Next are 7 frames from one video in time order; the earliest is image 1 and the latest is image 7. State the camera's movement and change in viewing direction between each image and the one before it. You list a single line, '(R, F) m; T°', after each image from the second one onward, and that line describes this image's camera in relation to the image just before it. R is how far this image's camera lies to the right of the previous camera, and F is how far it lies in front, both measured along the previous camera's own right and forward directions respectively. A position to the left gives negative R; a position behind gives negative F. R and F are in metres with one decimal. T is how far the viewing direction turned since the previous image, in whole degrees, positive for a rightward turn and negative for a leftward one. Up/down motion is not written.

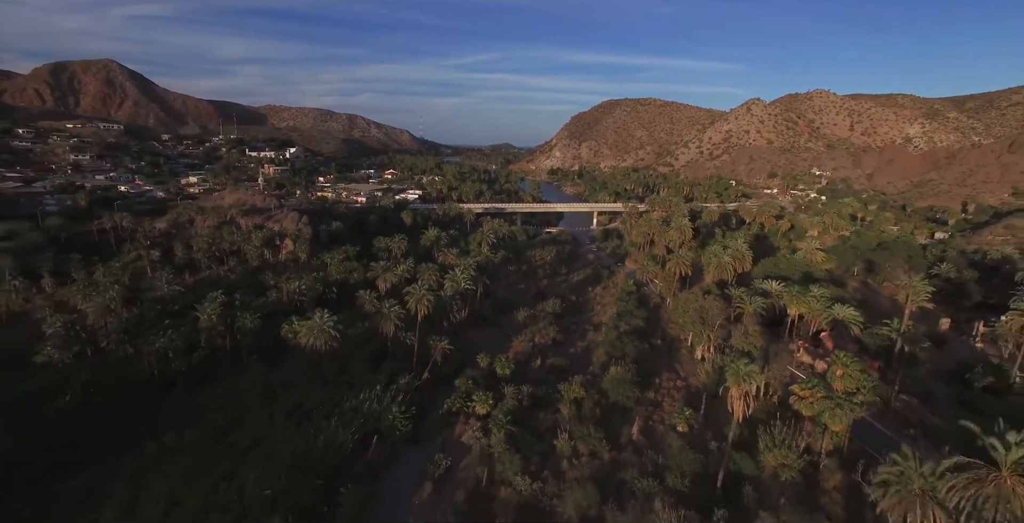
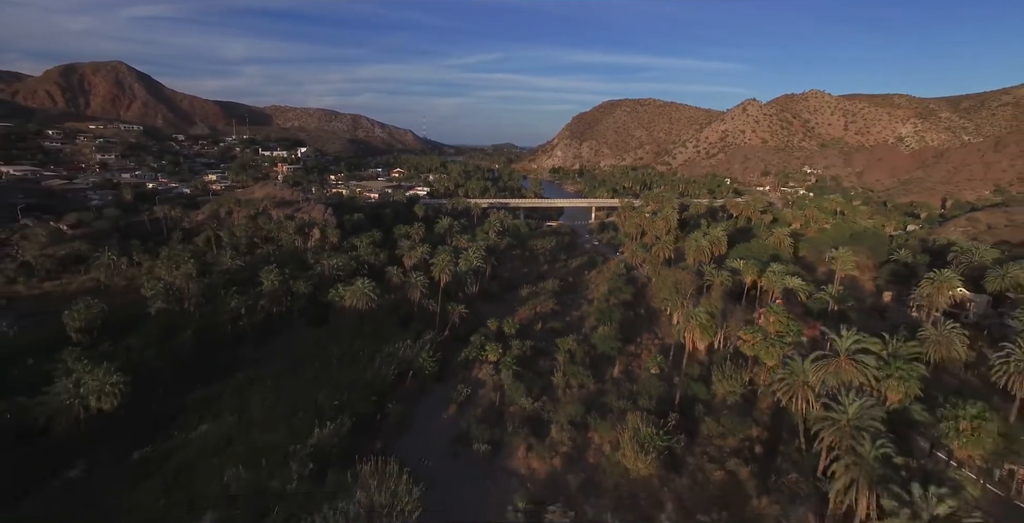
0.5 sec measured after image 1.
(-0.3, -7.4) m; 0°
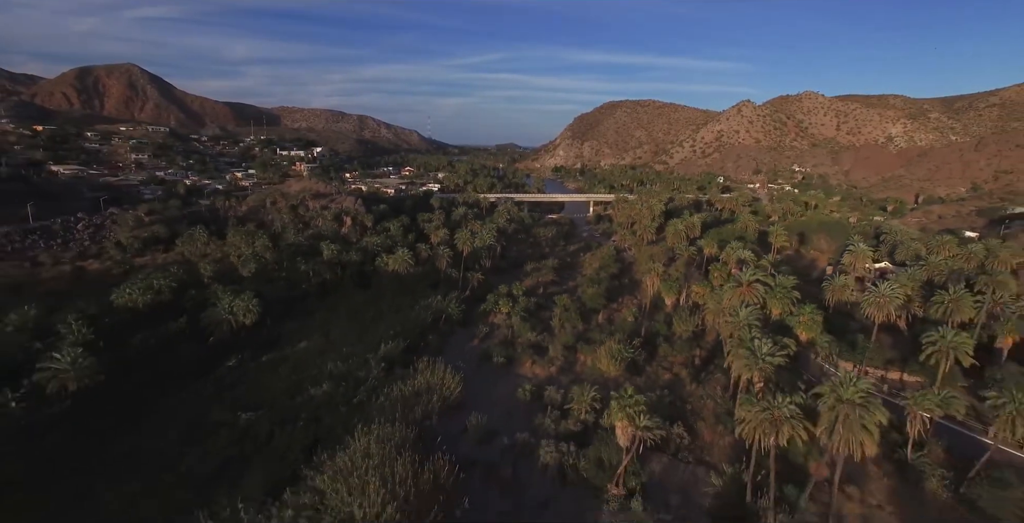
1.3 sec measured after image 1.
(-0.5, -10.8) m; 0°
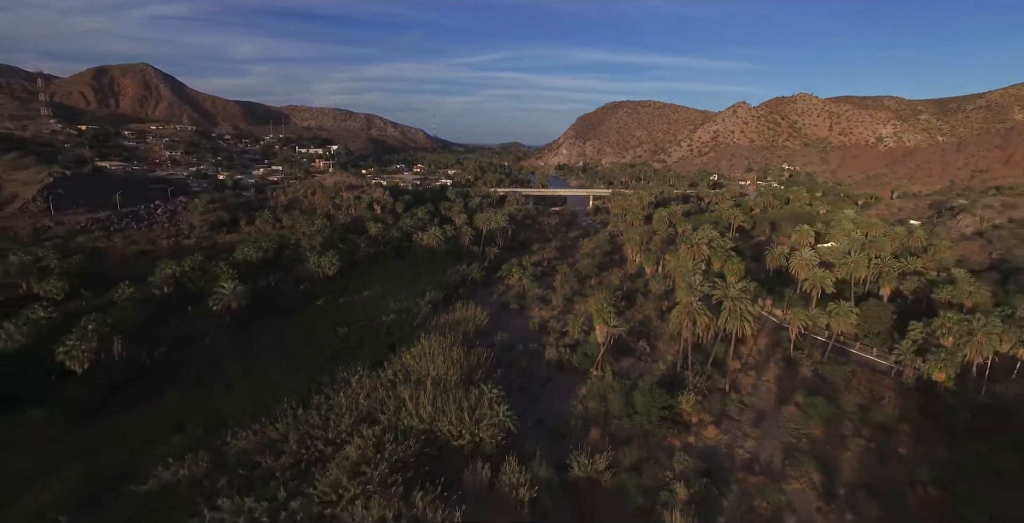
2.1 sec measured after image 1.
(-0.9, -12.1) m; 0°
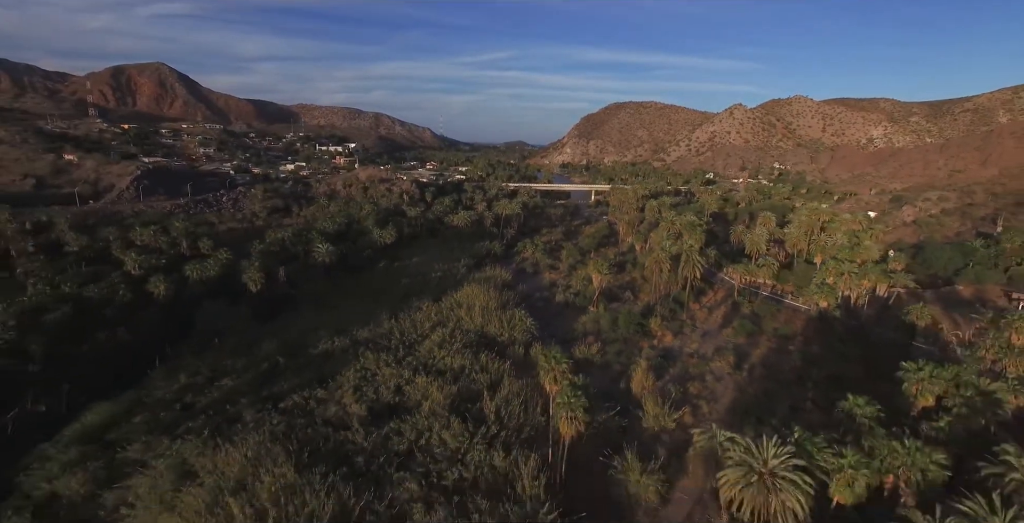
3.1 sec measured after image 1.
(-1.7, -13.5) m; 0°
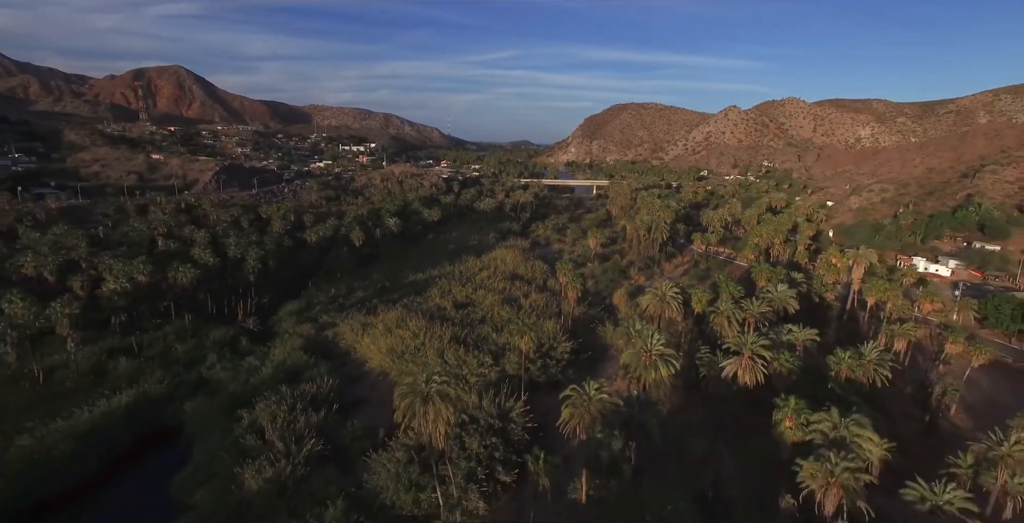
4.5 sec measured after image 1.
(-2.0, -17.9) m; 0°
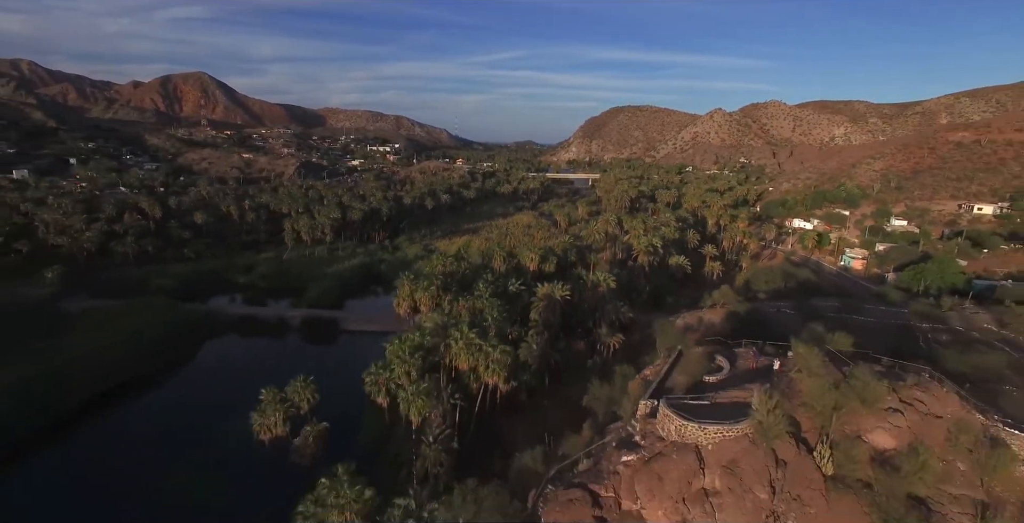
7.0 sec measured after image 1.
(-2.1, -31.8) m; 0°
